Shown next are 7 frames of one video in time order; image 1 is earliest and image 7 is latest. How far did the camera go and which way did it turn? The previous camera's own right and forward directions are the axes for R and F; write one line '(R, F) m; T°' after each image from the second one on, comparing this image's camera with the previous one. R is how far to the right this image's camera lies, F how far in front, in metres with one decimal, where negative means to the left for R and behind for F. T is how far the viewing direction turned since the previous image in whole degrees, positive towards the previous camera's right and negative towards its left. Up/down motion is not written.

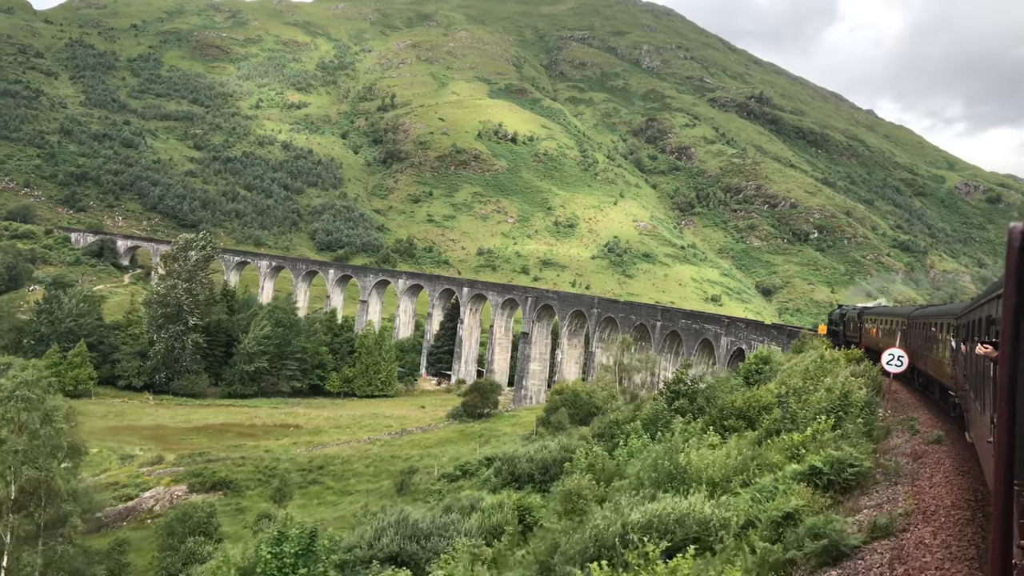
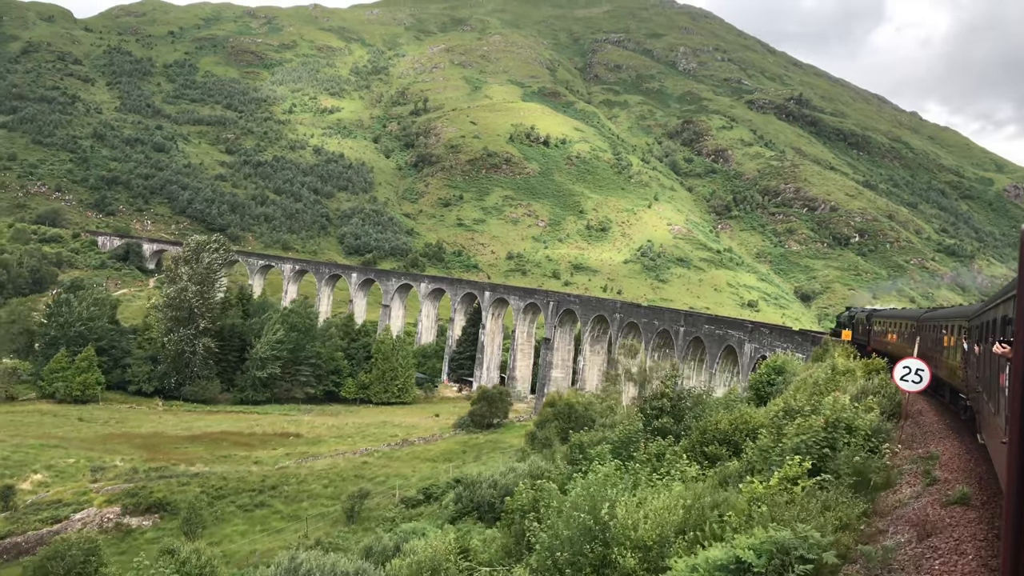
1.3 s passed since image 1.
(+1.0, +1.1) m; -3°
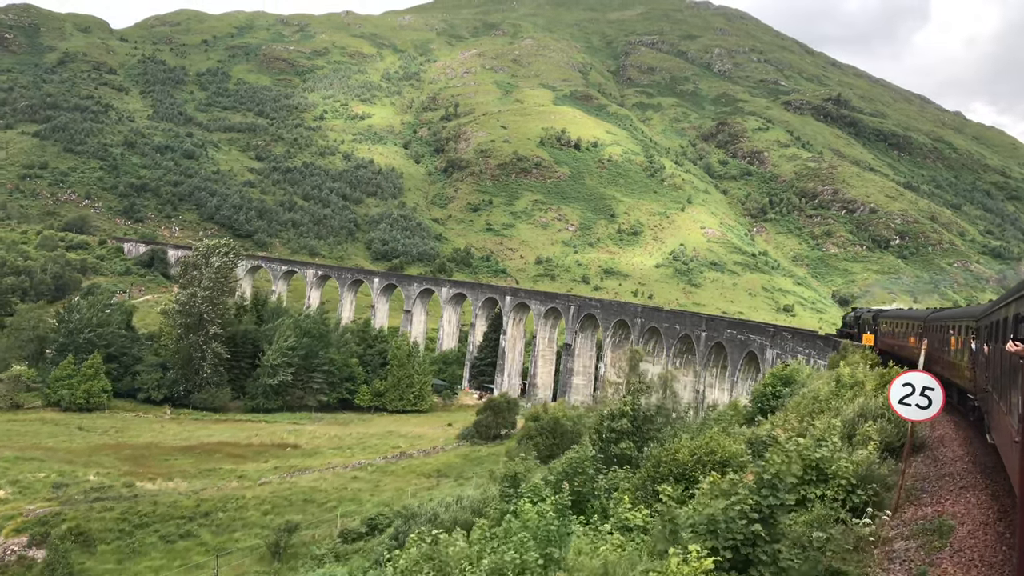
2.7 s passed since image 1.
(+1.0, +1.2) m; -3°
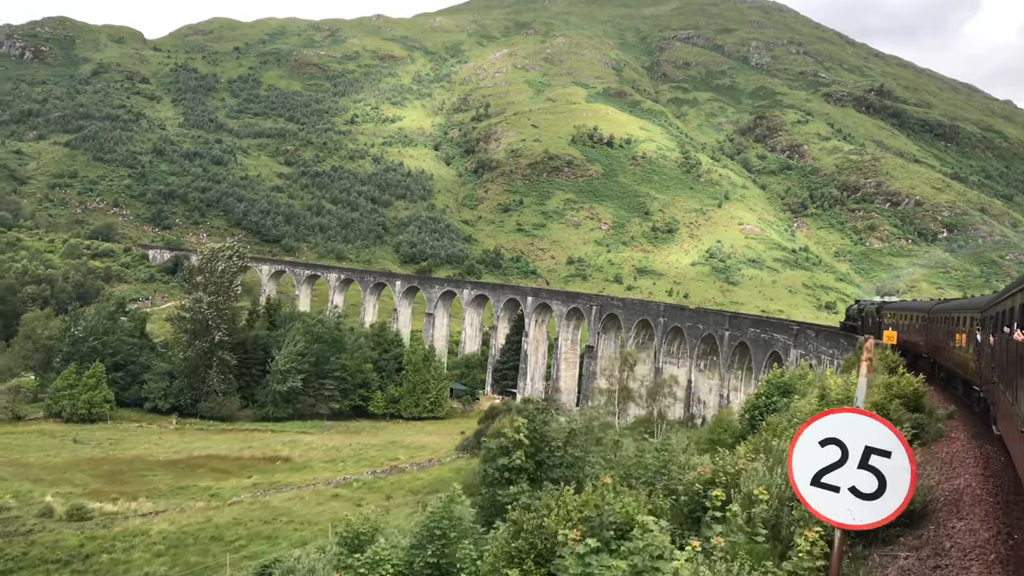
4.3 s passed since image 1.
(+1.4, +1.3) m; -3°
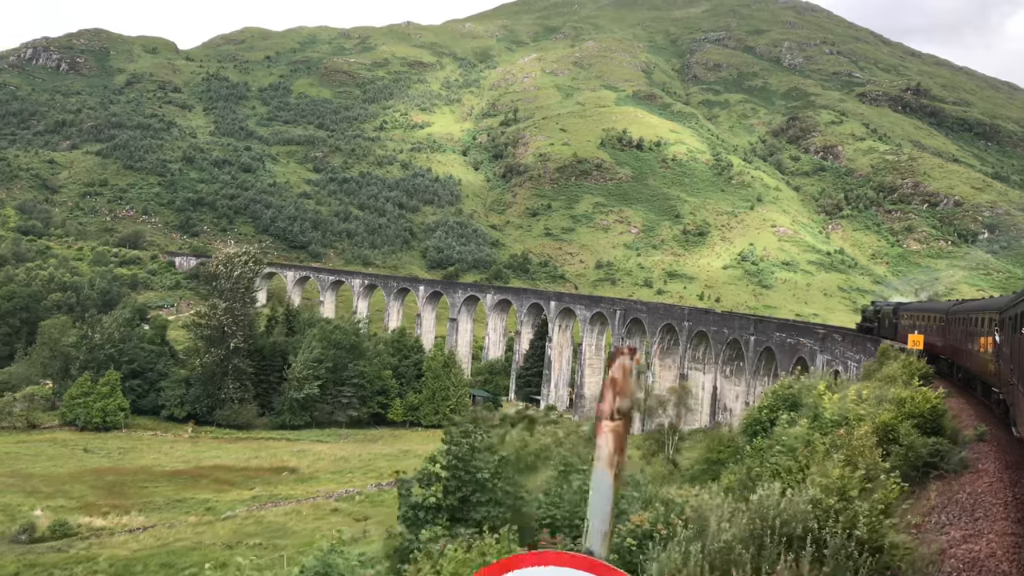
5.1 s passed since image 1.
(+0.7, +0.9) m; -3°
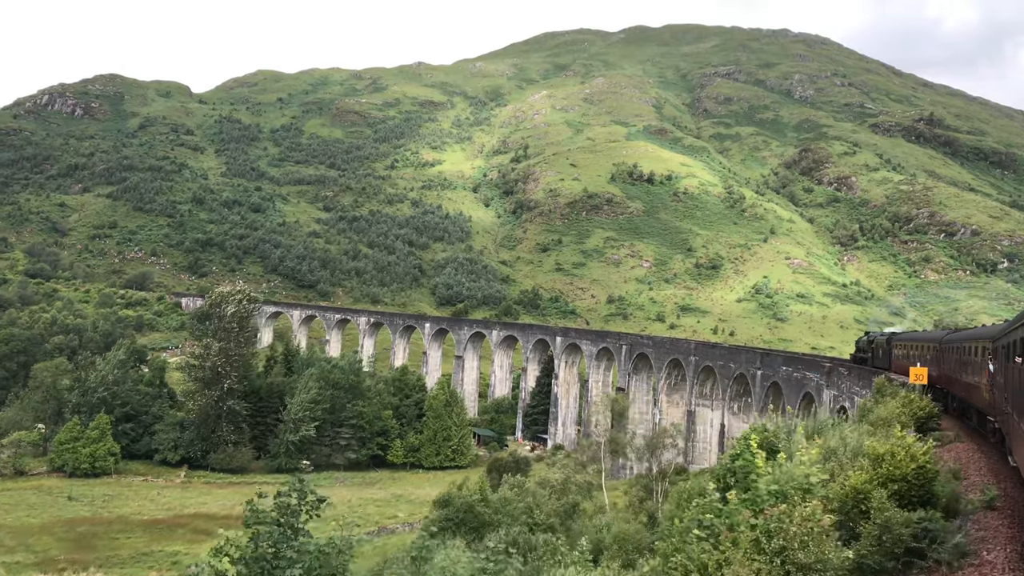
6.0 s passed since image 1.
(+0.9, +0.5) m; -1°
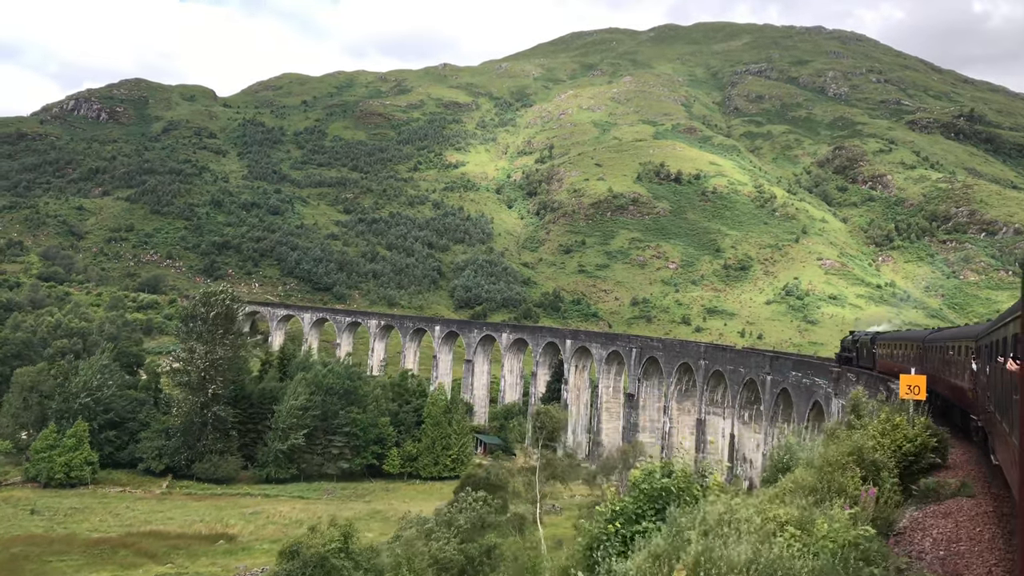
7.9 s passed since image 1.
(+2.0, +1.4) m; -3°
